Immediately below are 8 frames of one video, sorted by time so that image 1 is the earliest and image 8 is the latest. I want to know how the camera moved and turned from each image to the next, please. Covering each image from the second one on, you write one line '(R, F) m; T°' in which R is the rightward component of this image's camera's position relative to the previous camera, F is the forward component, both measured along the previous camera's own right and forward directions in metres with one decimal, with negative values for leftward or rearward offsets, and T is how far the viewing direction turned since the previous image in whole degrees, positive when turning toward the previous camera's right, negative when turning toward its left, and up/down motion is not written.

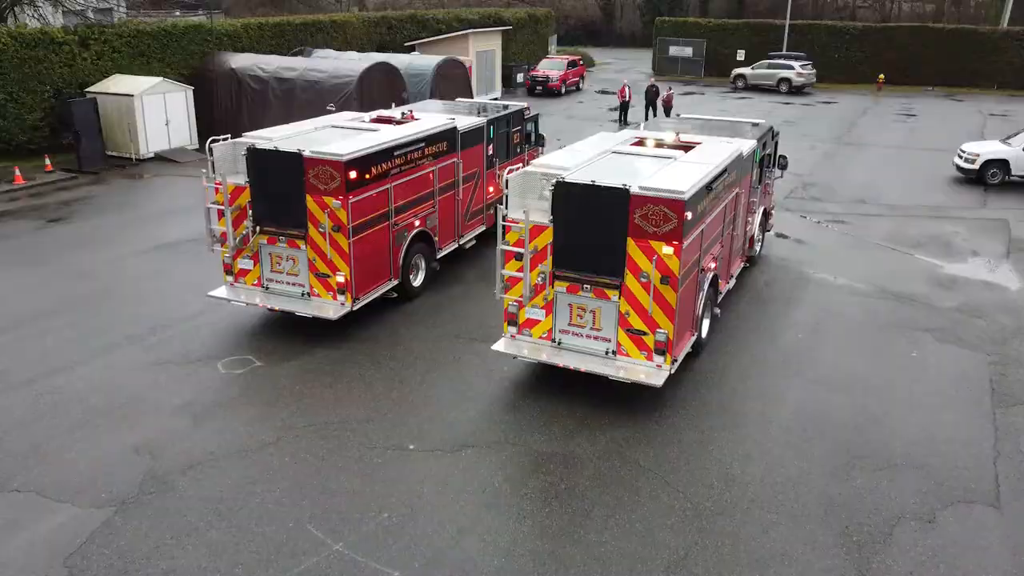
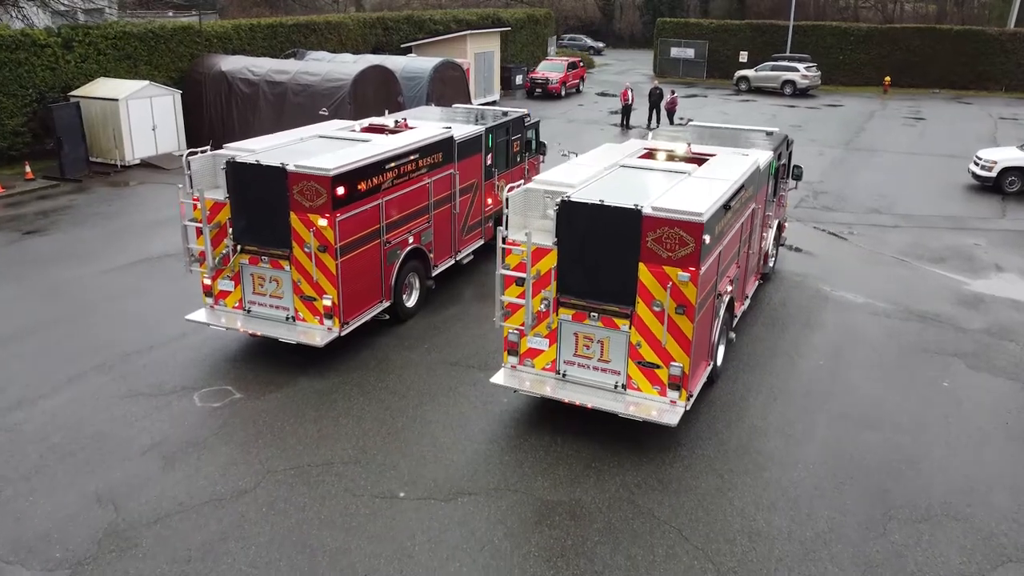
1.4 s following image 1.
(0.0, +0.7) m; 0°
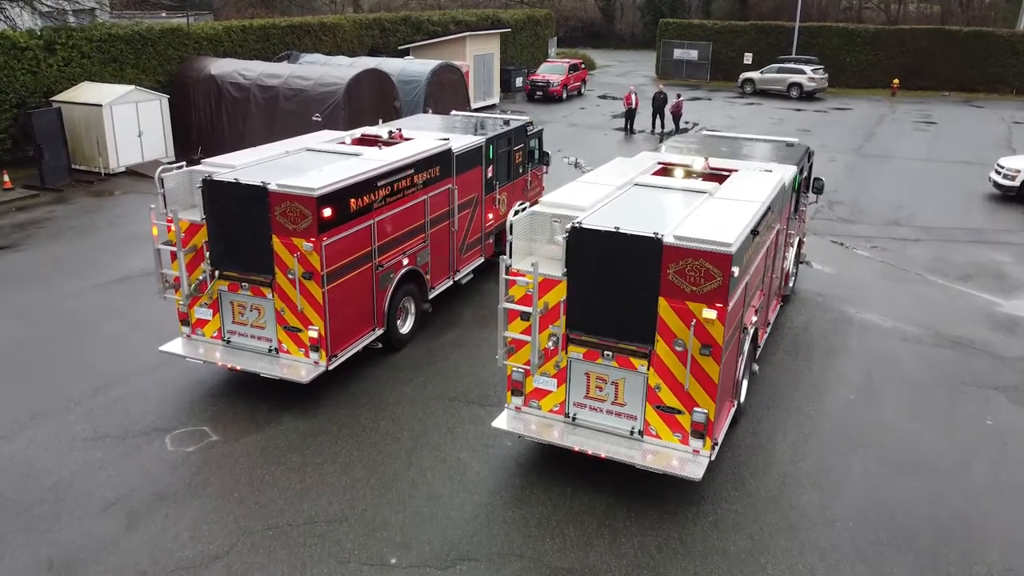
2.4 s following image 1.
(-0.1, +0.8) m; 0°
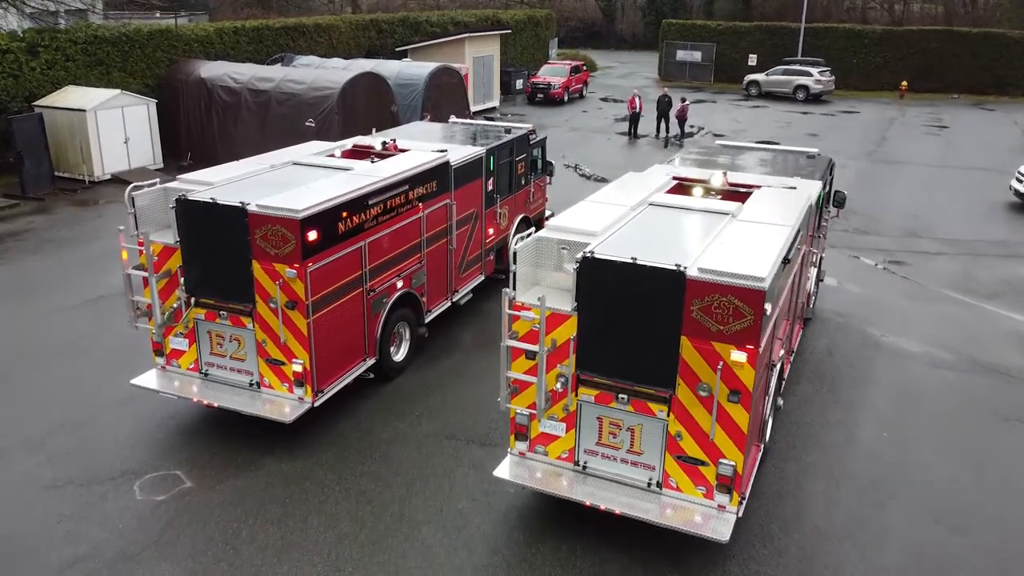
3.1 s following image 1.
(0.0, +0.7) m; 0°
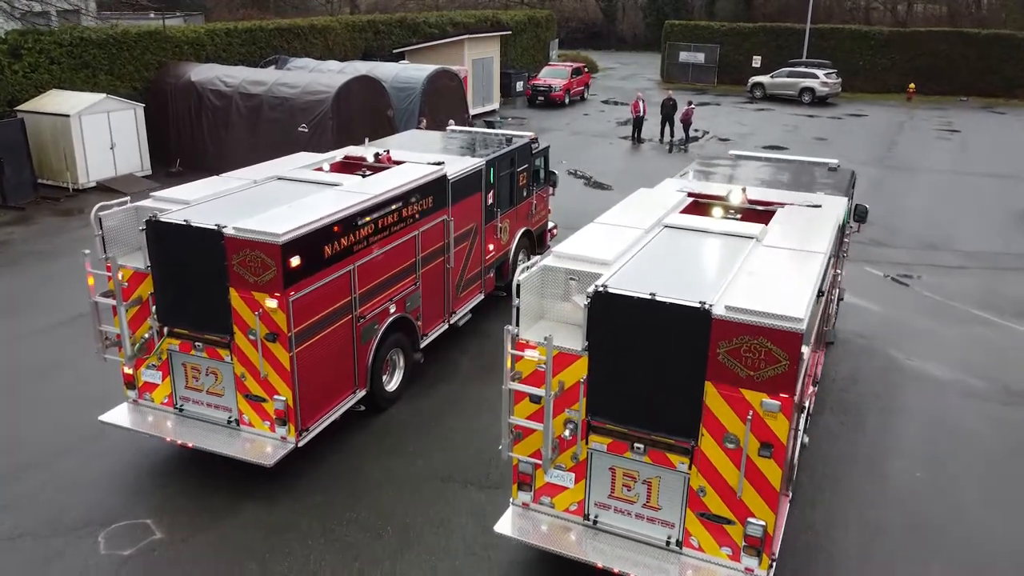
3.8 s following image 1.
(0.0, +0.7) m; 0°
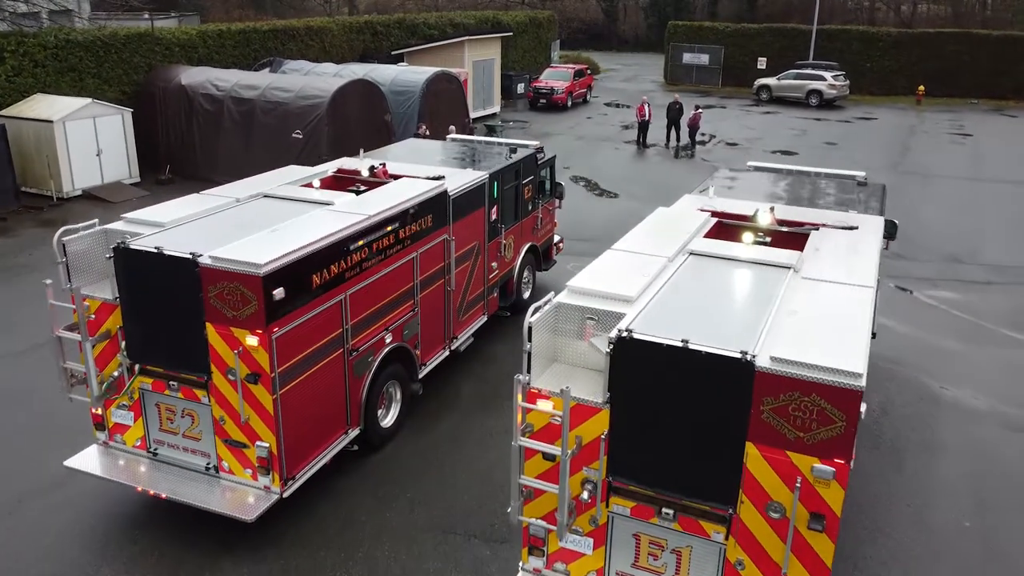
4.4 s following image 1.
(-0.1, +0.7) m; 0°
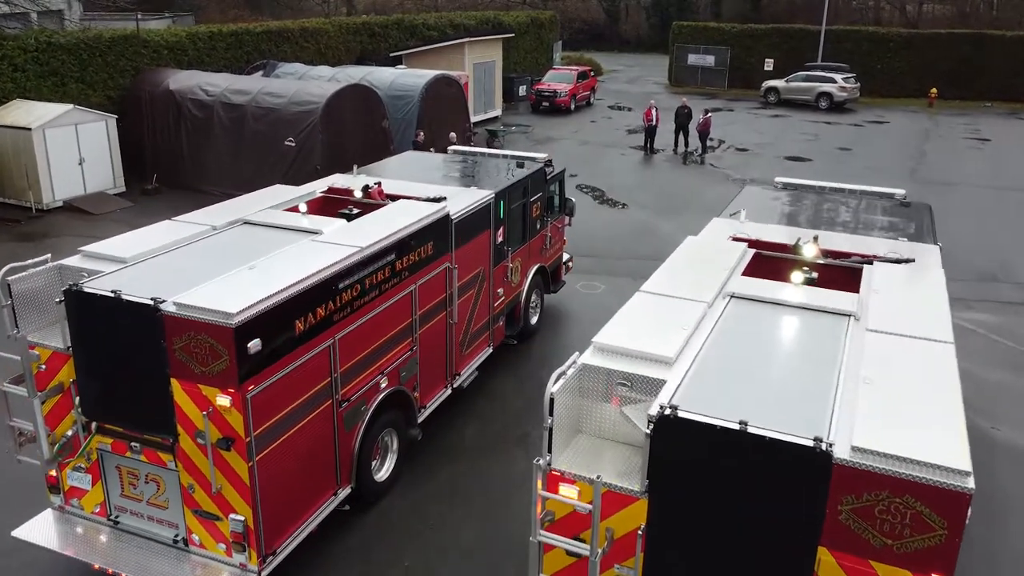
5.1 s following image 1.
(-0.1, +0.8) m; 0°
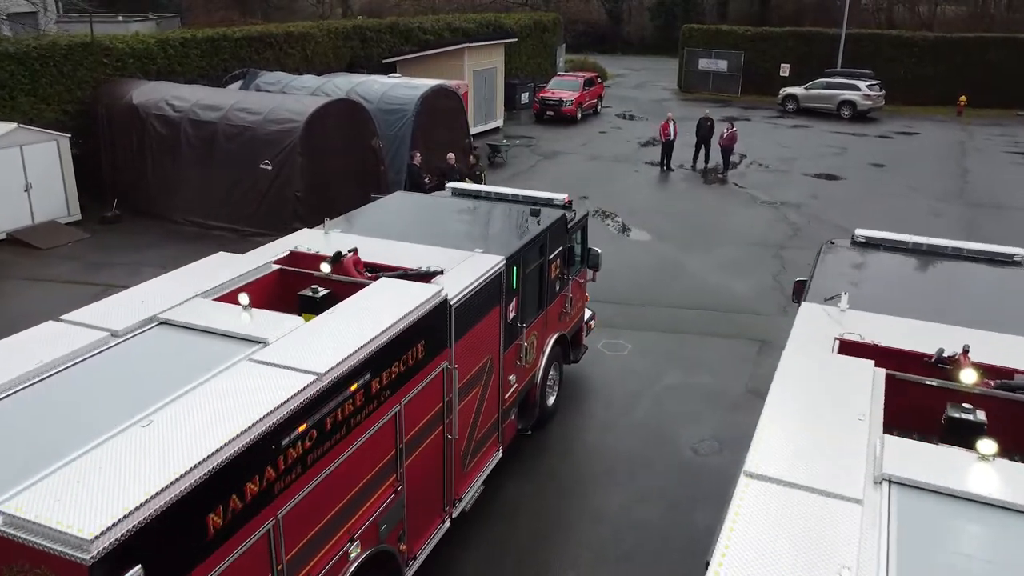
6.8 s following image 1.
(-0.2, +2.0) m; 0°
